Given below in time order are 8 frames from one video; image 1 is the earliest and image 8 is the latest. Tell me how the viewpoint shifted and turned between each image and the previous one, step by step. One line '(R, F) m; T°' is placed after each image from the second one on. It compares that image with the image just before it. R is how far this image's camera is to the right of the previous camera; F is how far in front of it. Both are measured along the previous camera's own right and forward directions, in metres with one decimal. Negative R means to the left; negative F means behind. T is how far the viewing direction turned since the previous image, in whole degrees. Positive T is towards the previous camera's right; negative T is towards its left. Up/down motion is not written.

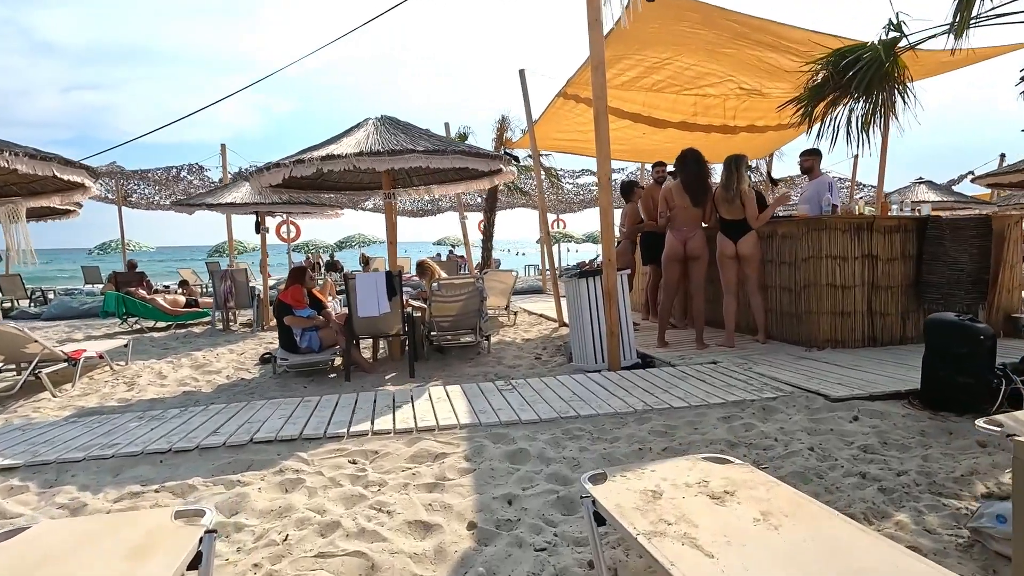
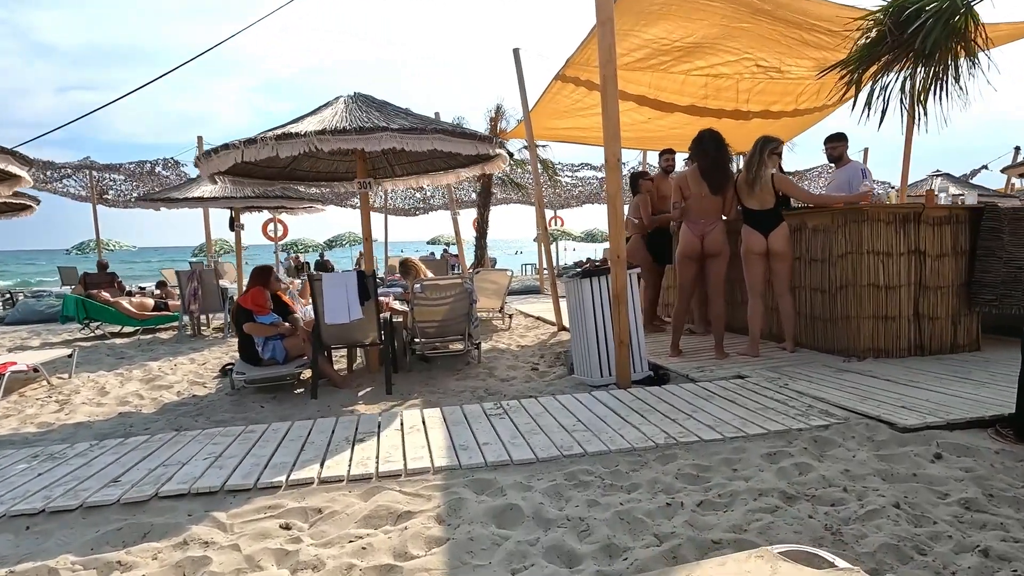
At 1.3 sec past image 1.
(0.0, +0.7) m; 0°
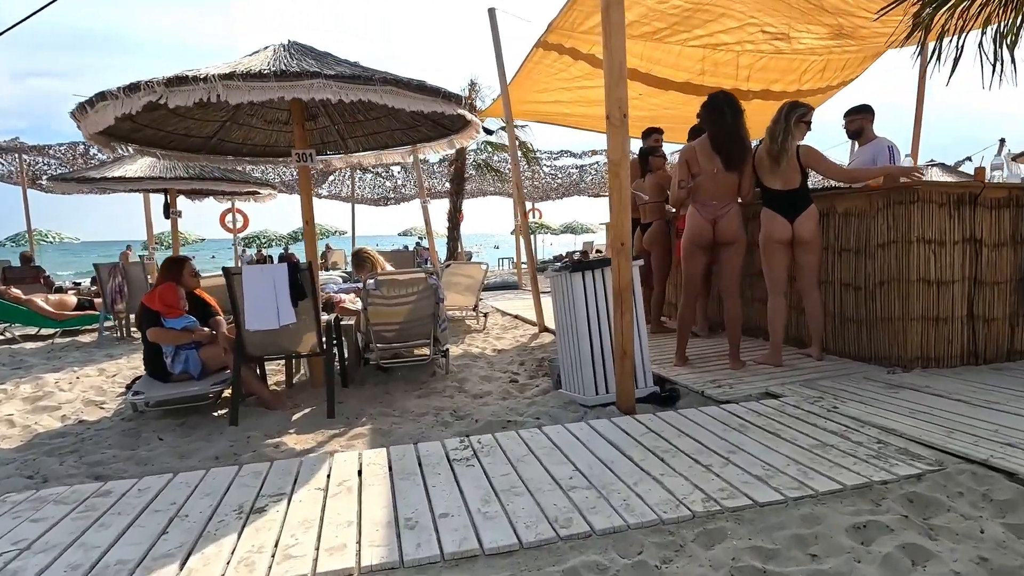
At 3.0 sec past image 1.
(0.0, +0.9) m; +2°
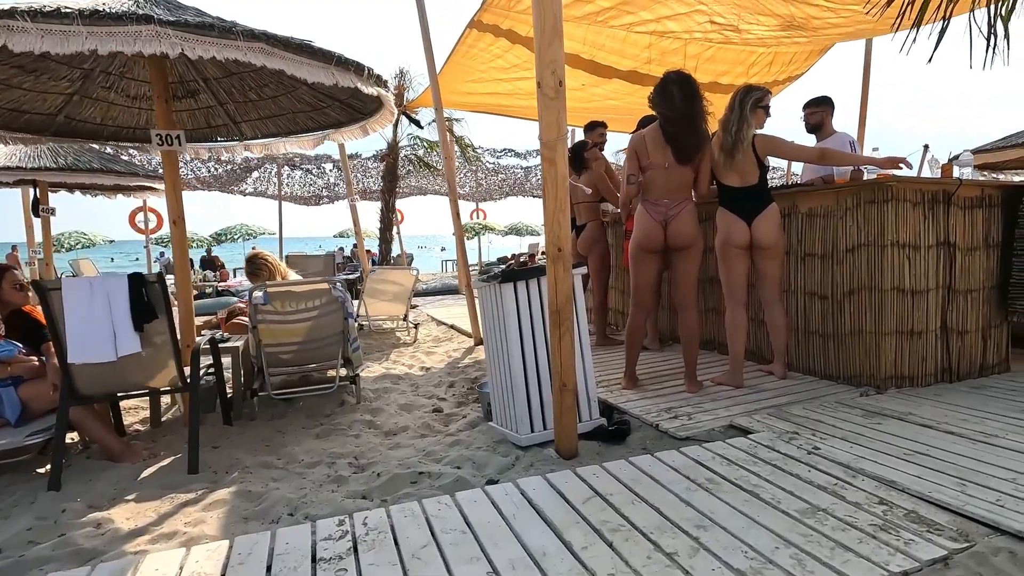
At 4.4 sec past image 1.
(+0.2, +0.6) m; +6°
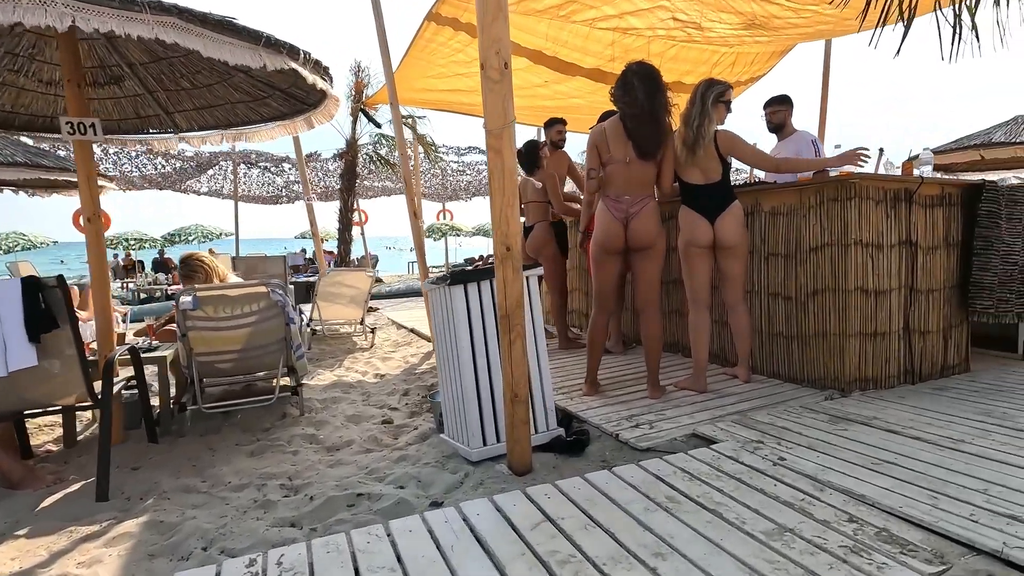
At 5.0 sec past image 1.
(+0.1, +0.2) m; +3°
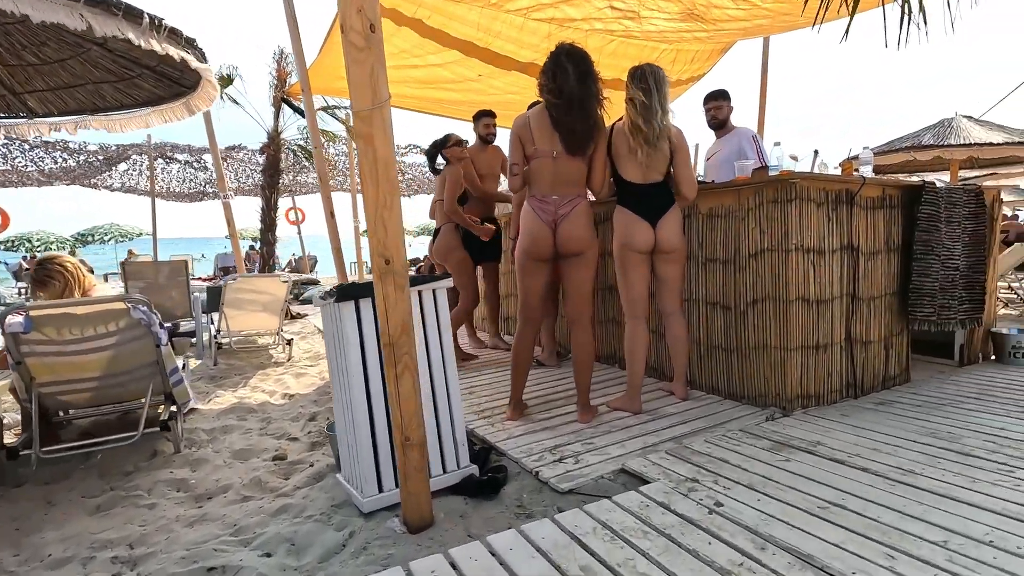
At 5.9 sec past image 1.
(+0.2, +0.4) m; +5°
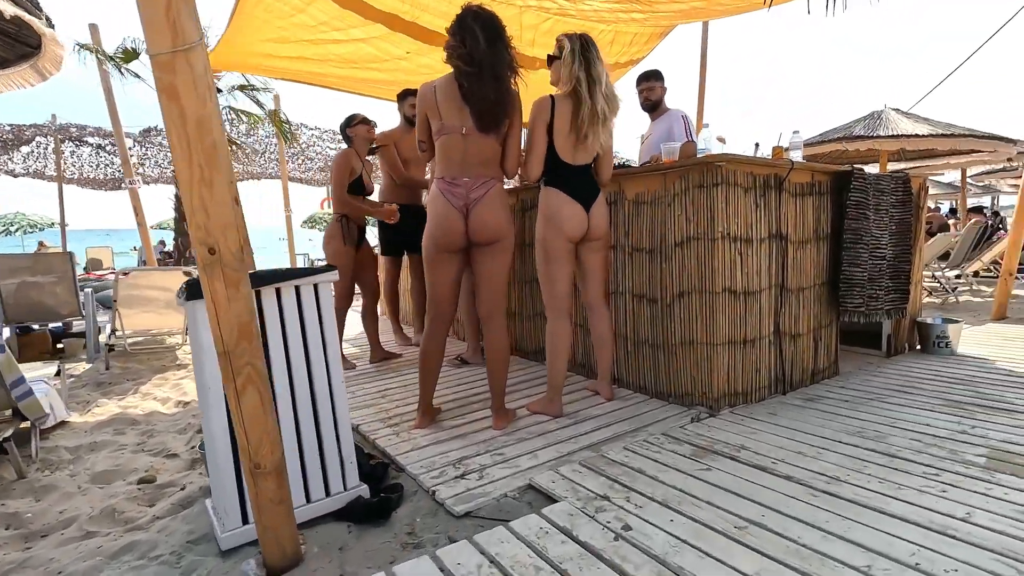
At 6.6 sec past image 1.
(+0.2, +0.3) m; +5°
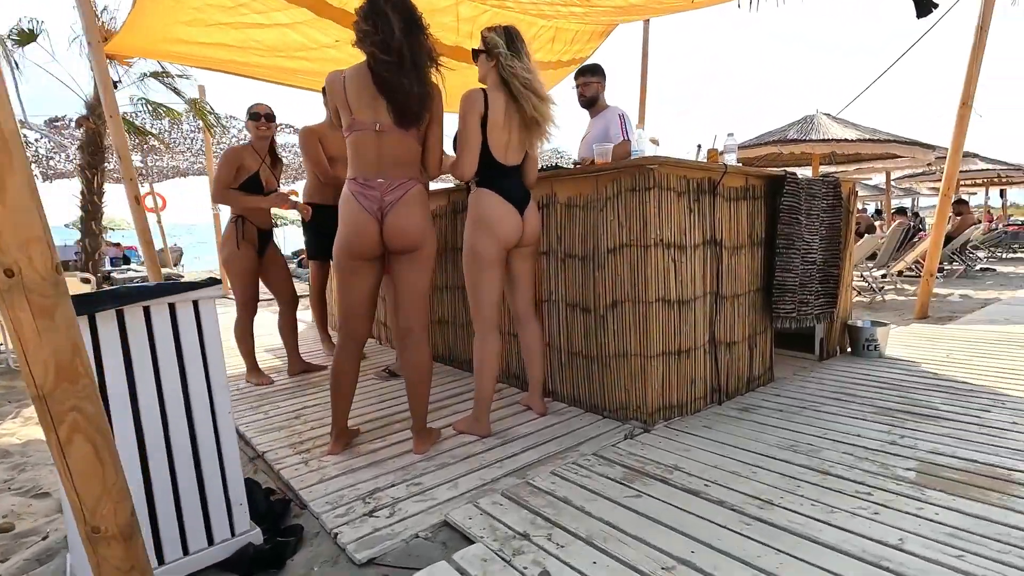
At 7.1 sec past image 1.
(+0.1, +0.2) m; +5°
